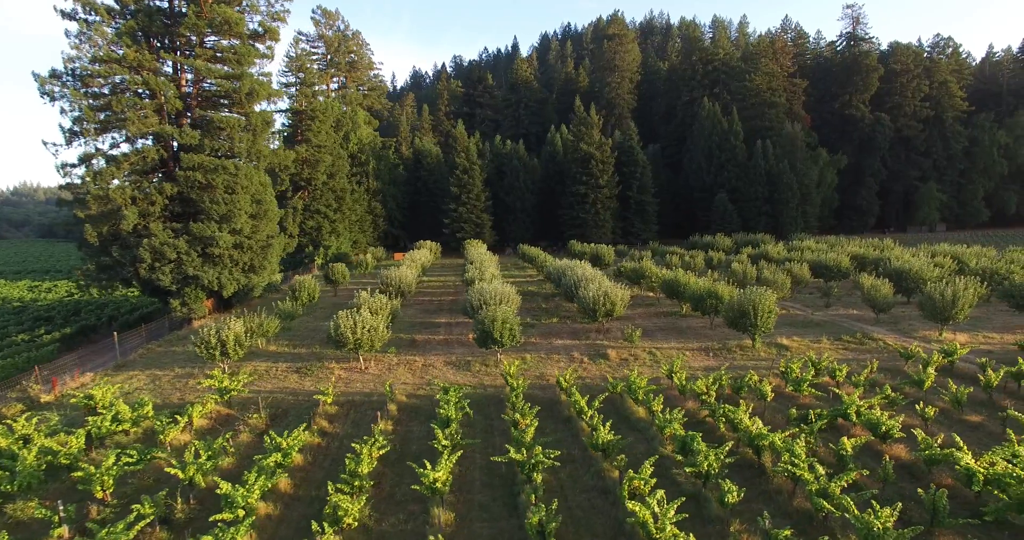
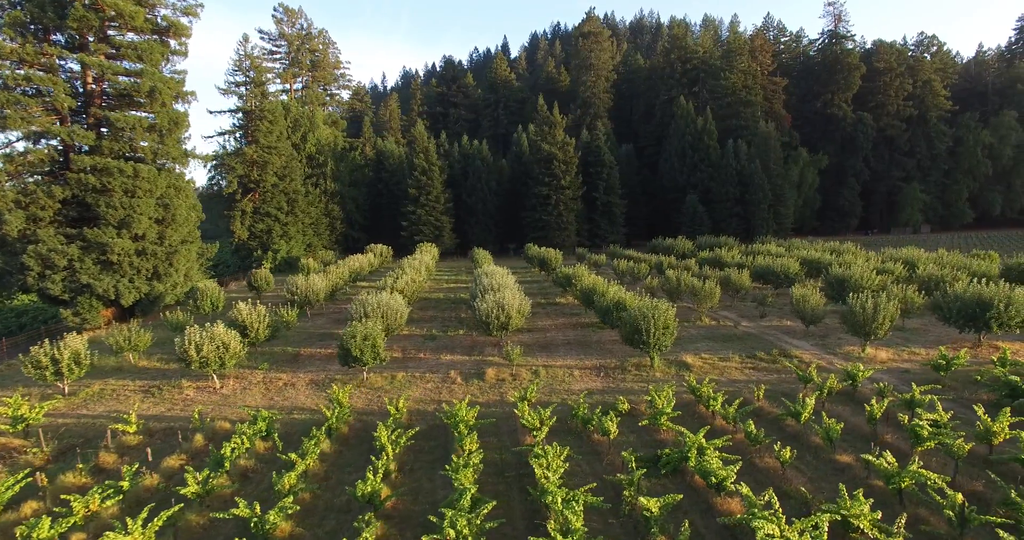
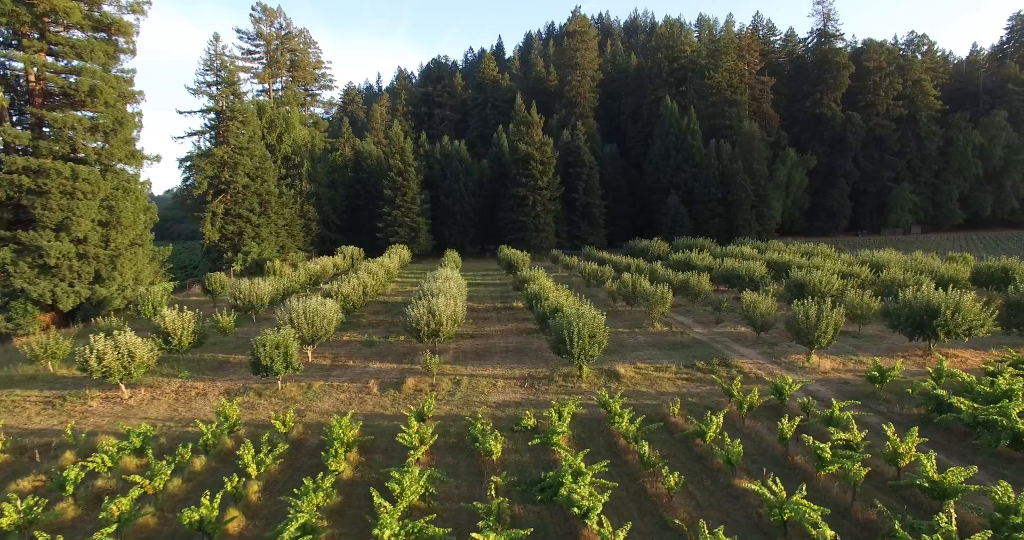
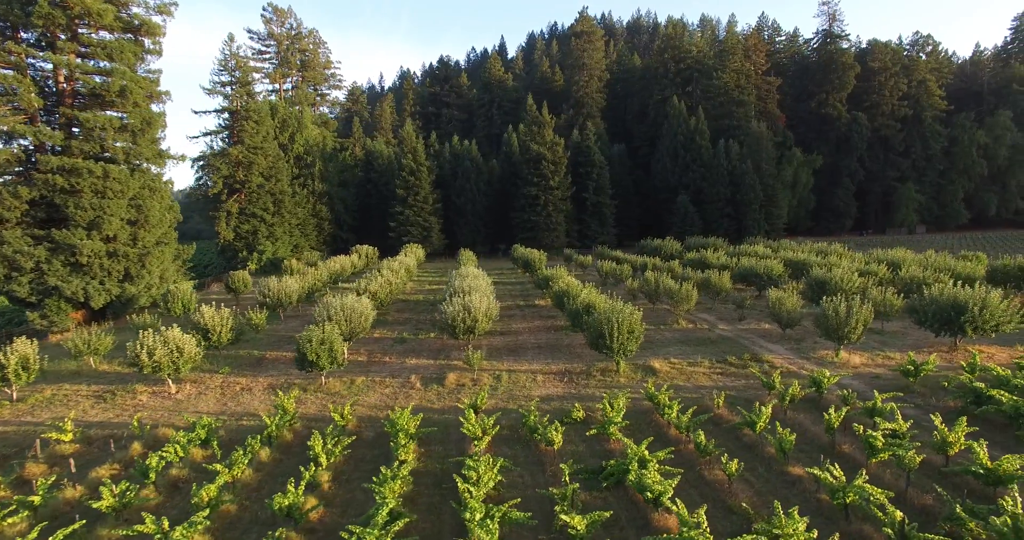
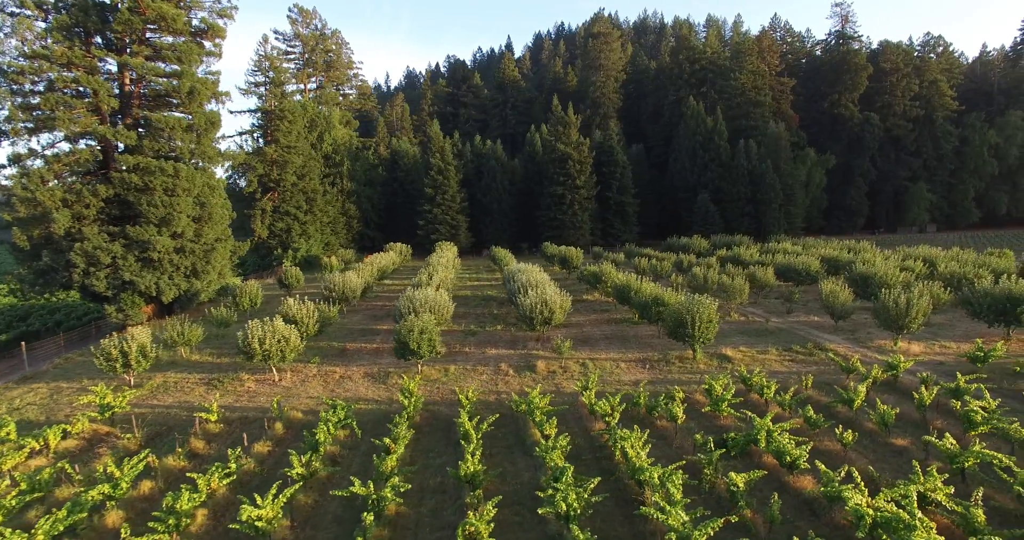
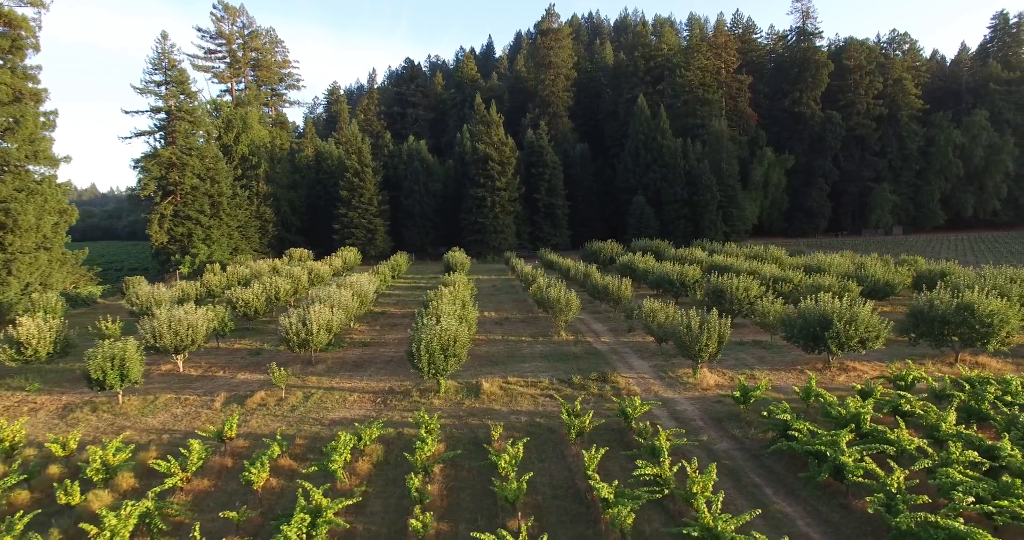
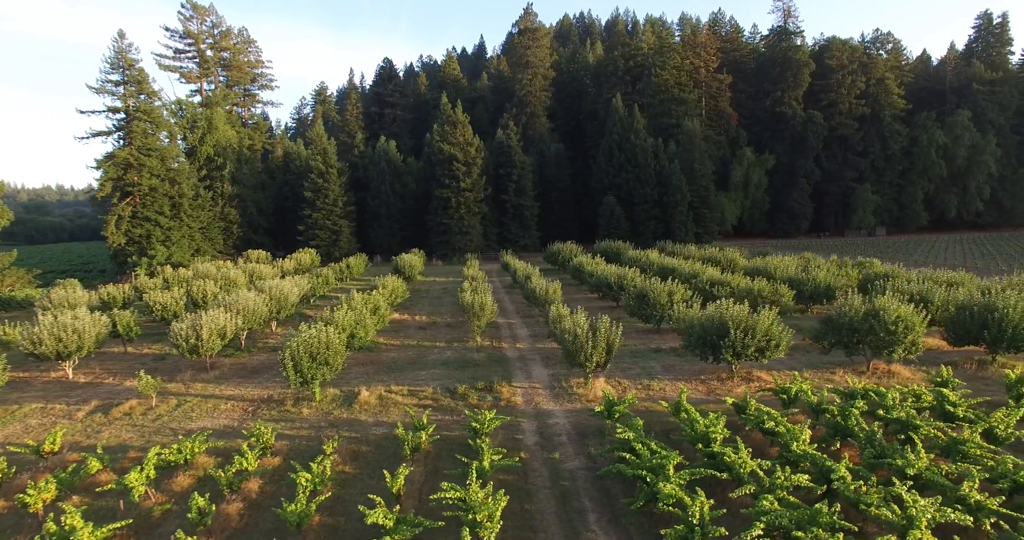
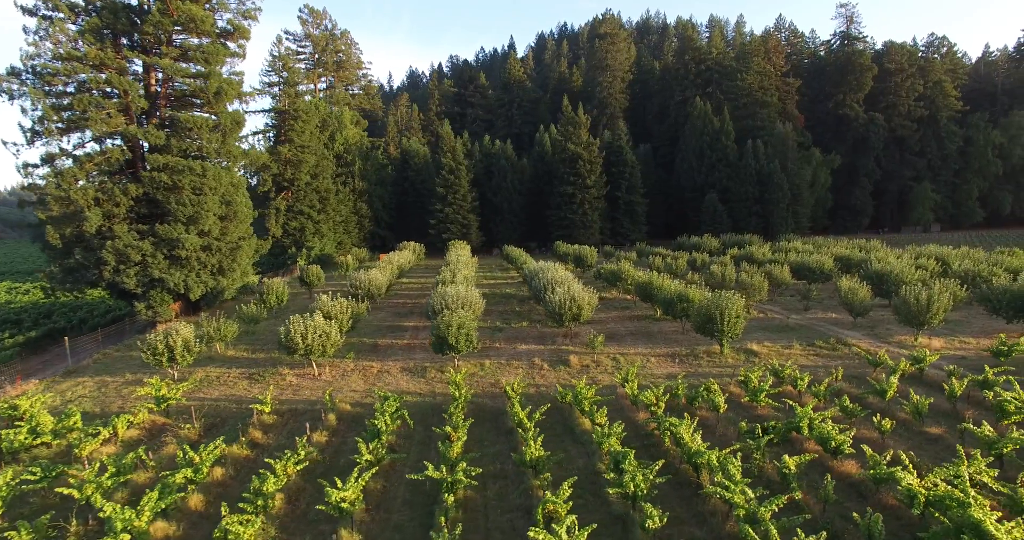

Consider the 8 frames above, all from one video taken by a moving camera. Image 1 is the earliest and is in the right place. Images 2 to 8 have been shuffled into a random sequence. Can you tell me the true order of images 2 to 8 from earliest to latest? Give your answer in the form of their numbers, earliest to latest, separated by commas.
8, 5, 2, 4, 3, 6, 7
